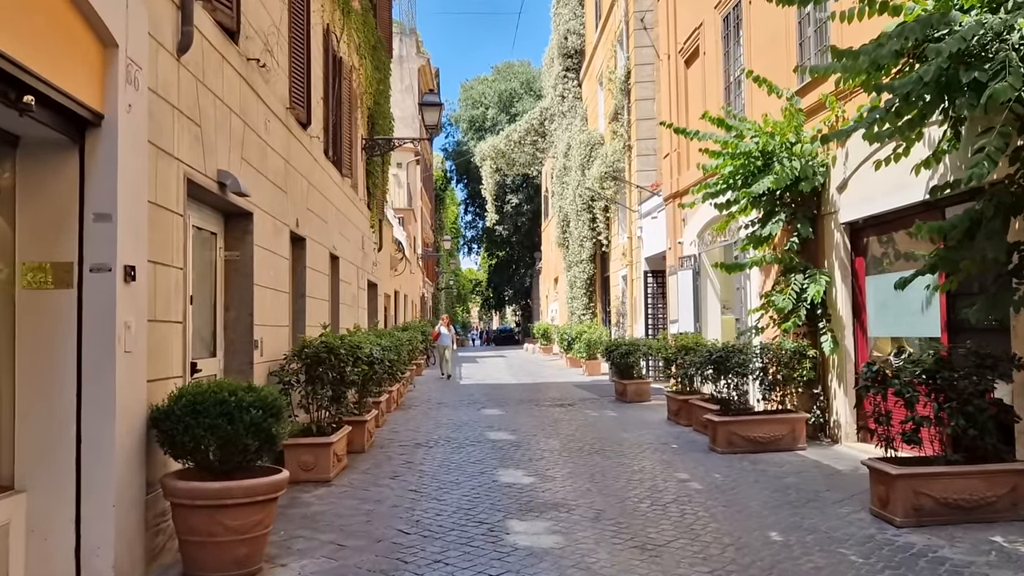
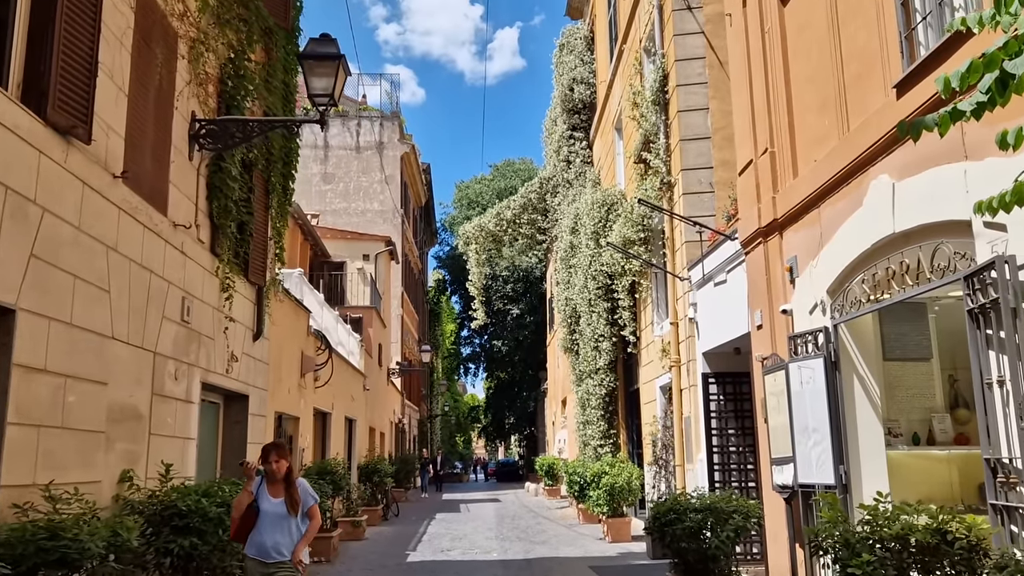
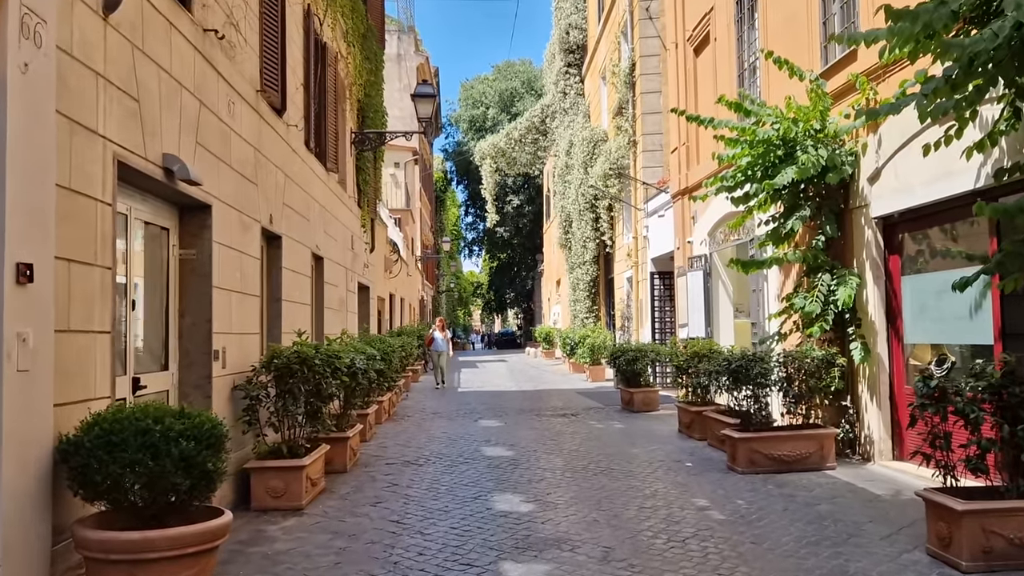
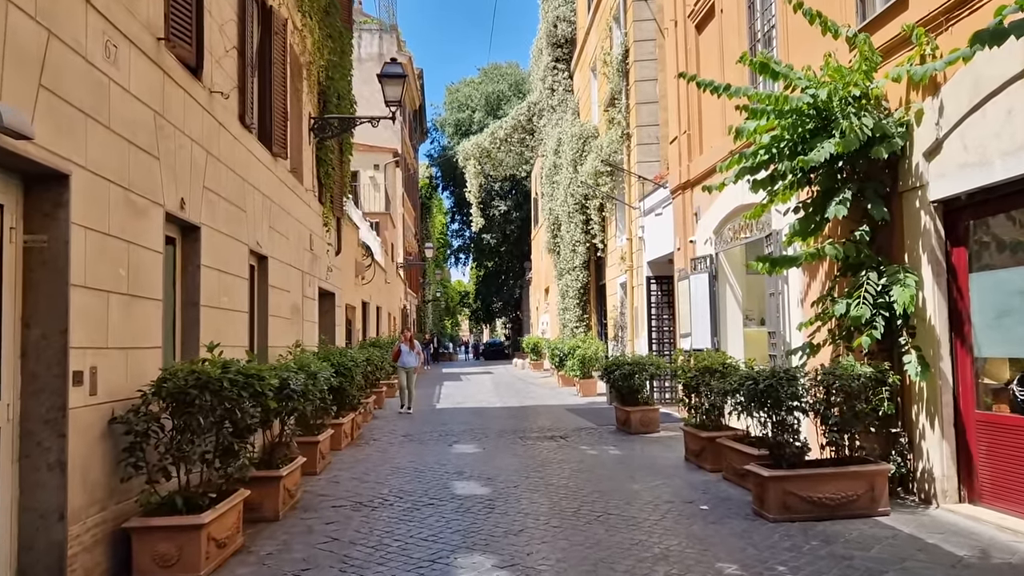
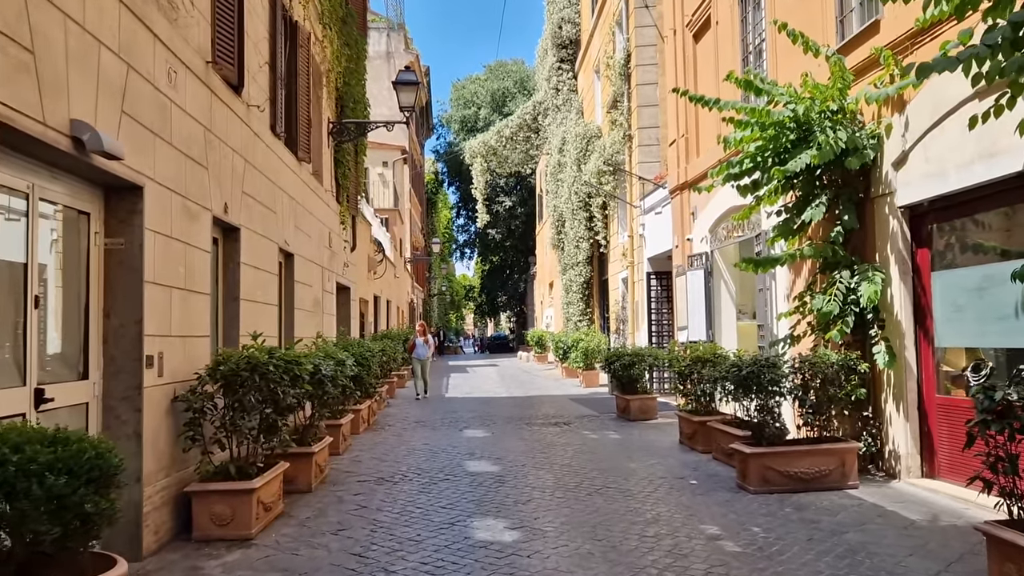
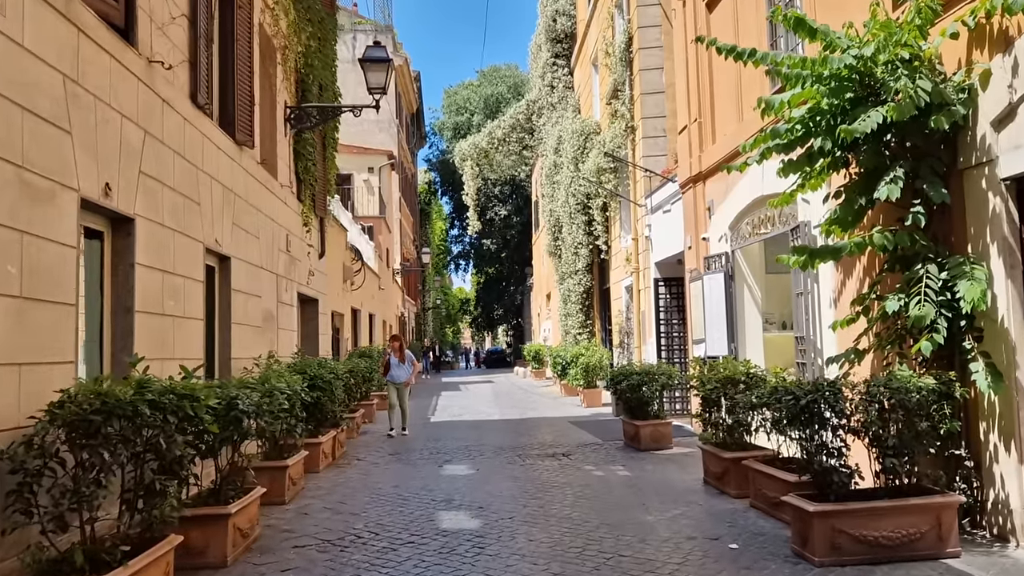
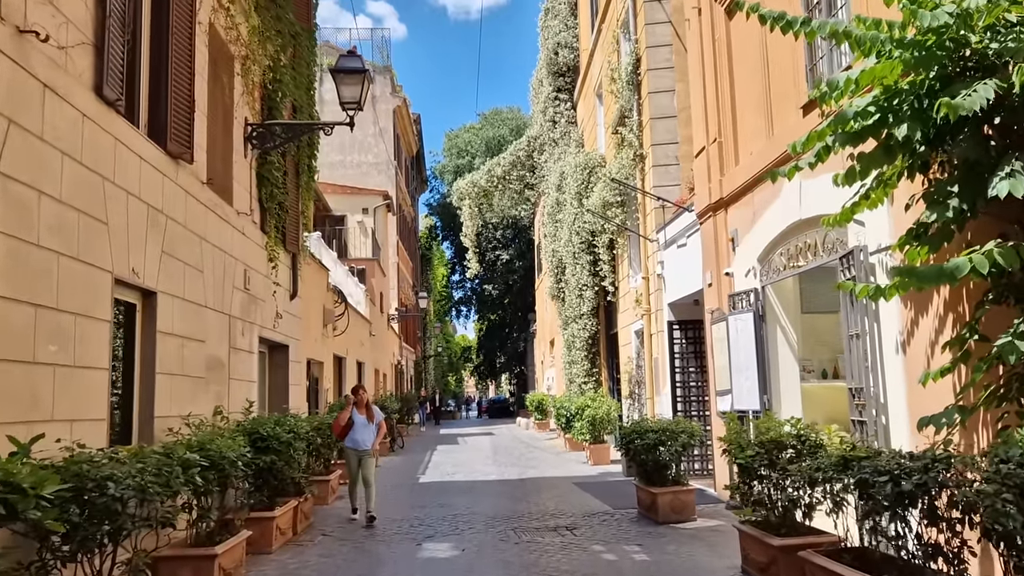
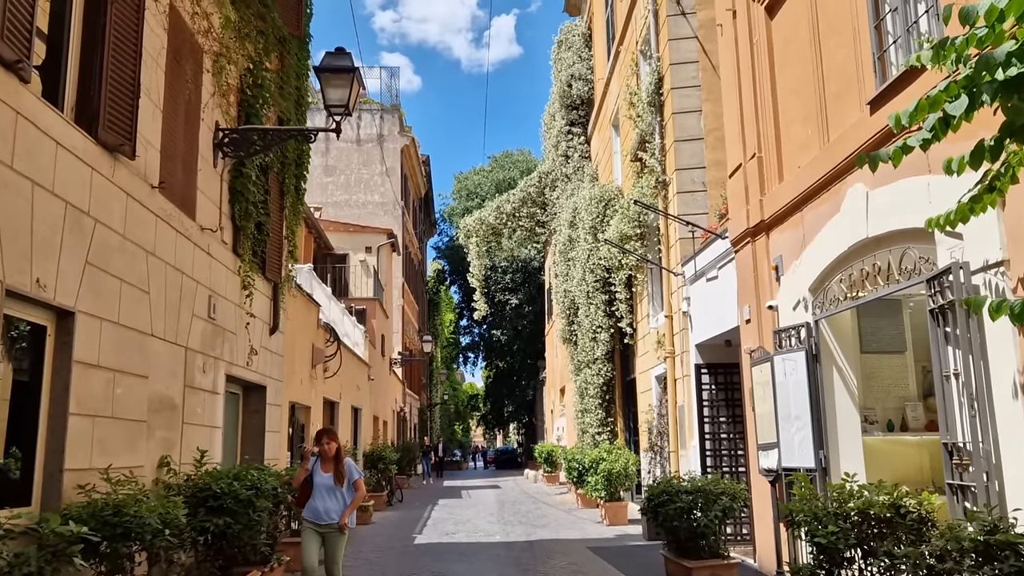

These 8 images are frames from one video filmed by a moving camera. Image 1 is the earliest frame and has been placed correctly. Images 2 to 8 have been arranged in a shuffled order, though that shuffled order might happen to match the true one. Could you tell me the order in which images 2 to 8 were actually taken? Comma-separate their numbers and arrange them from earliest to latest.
3, 5, 4, 6, 7, 8, 2
